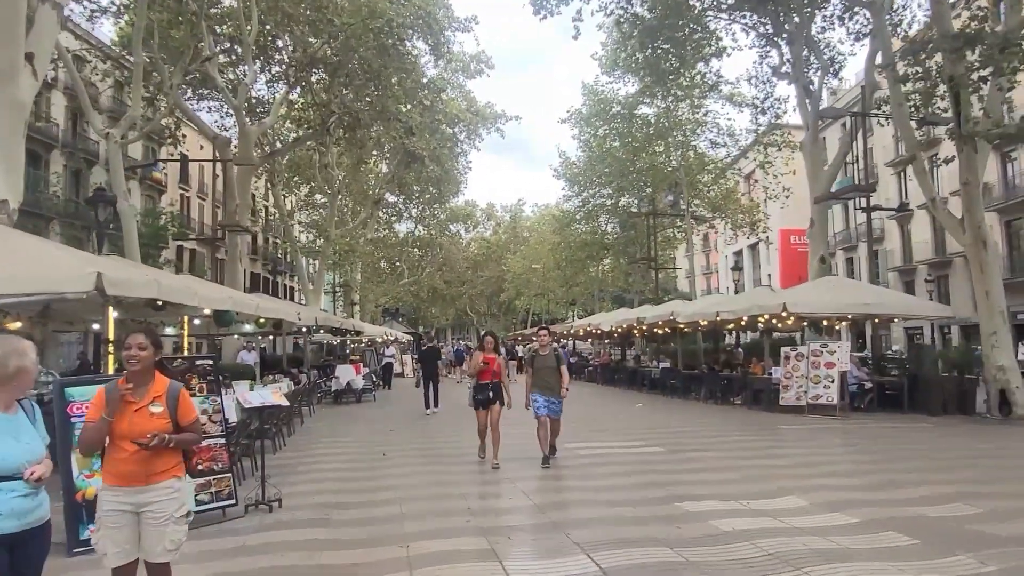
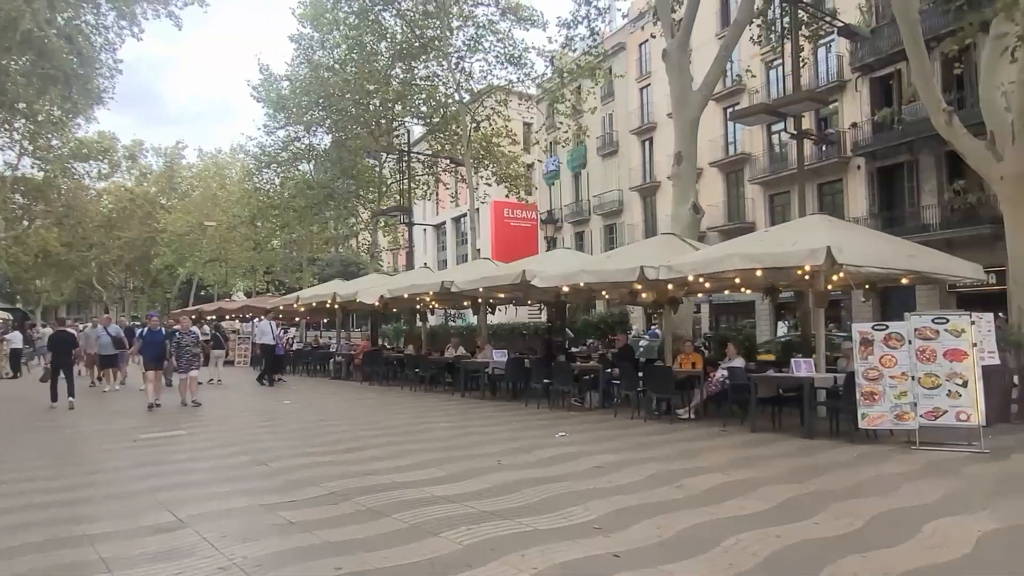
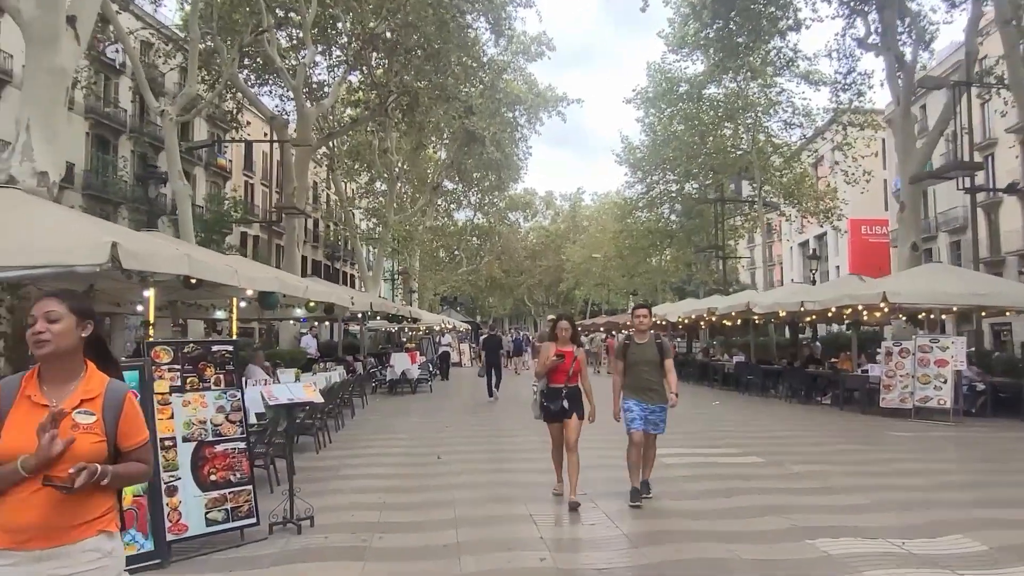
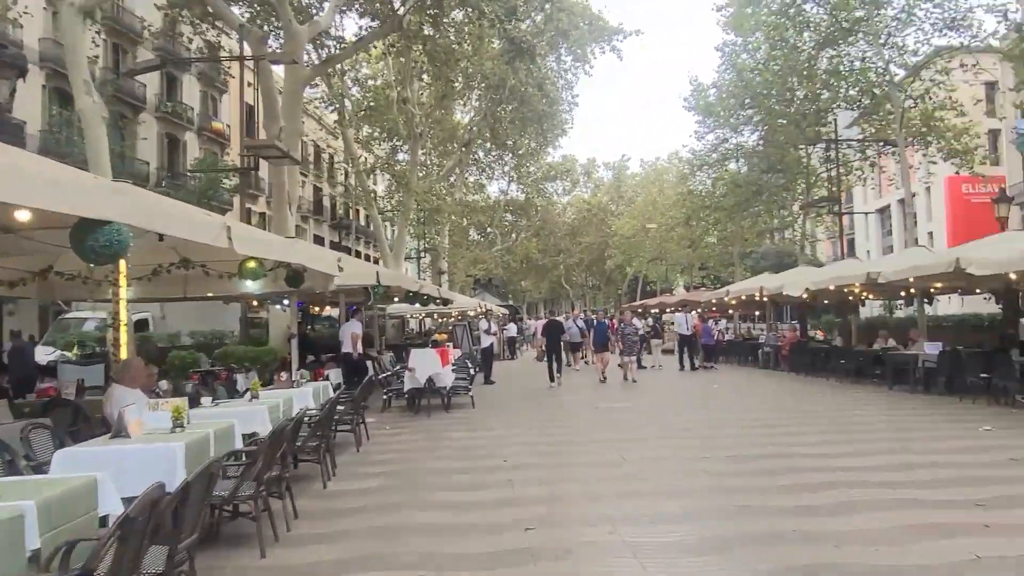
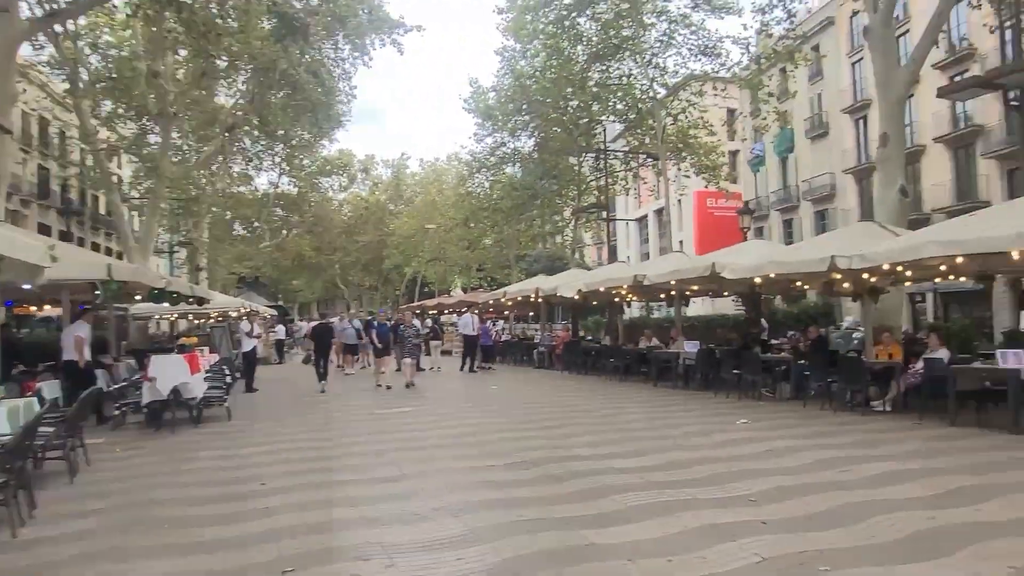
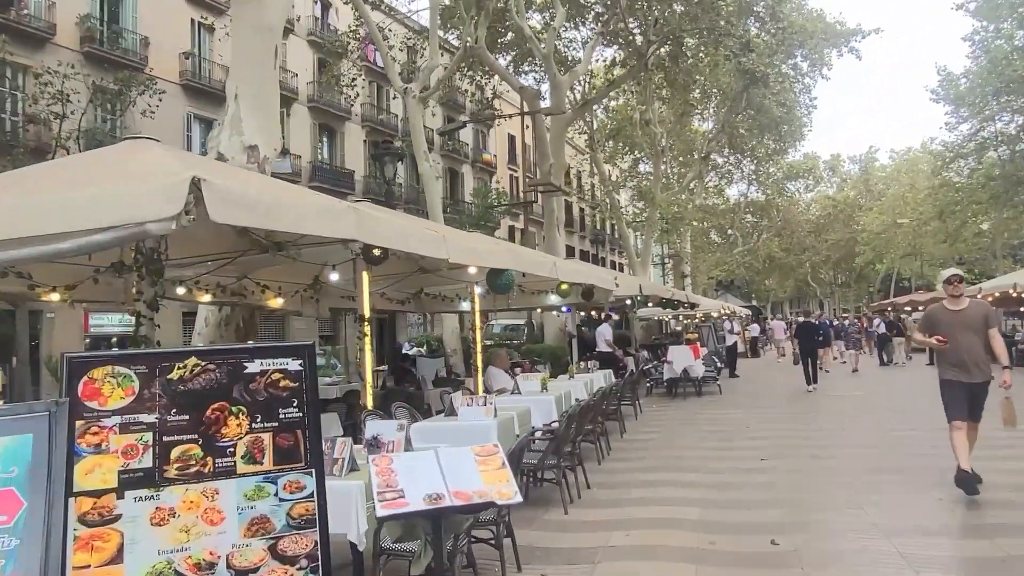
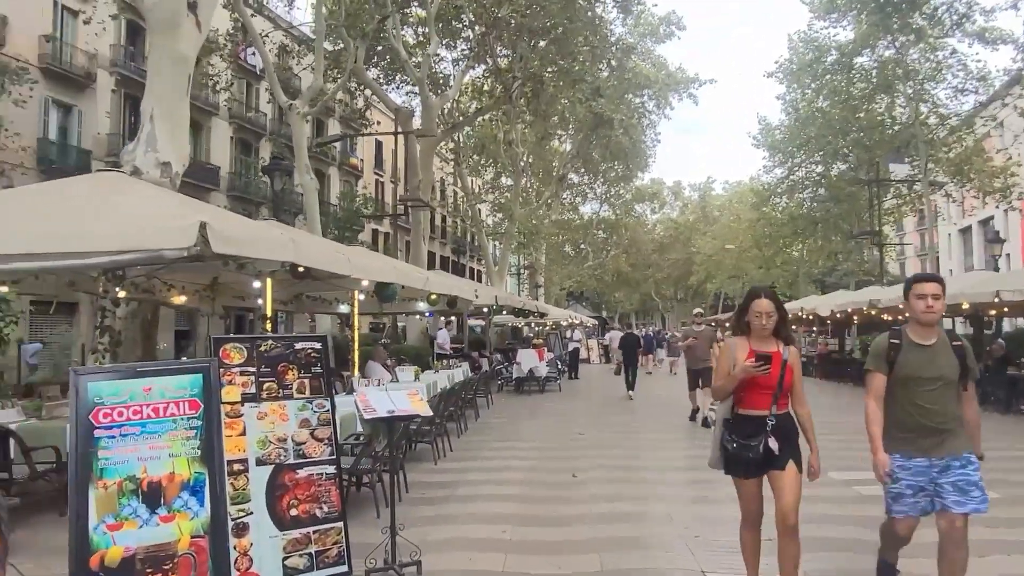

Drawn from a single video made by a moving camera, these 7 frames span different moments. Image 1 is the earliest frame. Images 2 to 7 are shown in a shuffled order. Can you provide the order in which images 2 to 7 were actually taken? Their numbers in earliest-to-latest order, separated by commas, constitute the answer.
3, 7, 6, 4, 5, 2
